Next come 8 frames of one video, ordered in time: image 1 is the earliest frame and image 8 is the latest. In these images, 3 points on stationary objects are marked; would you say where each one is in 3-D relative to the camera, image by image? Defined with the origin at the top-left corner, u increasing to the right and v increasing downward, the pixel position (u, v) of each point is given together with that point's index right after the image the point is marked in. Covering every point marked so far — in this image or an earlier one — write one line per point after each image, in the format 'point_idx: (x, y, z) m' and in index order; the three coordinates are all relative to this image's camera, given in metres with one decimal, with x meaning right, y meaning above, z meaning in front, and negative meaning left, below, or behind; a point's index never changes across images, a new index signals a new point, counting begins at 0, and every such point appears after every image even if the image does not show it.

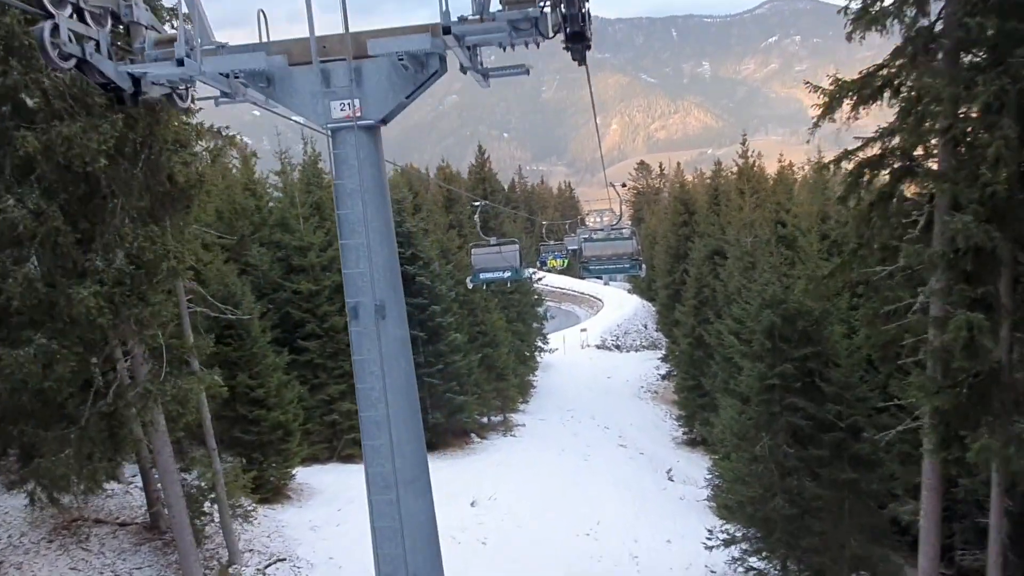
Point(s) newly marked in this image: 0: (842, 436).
0: (+4.7, -2.1, +11.4) m
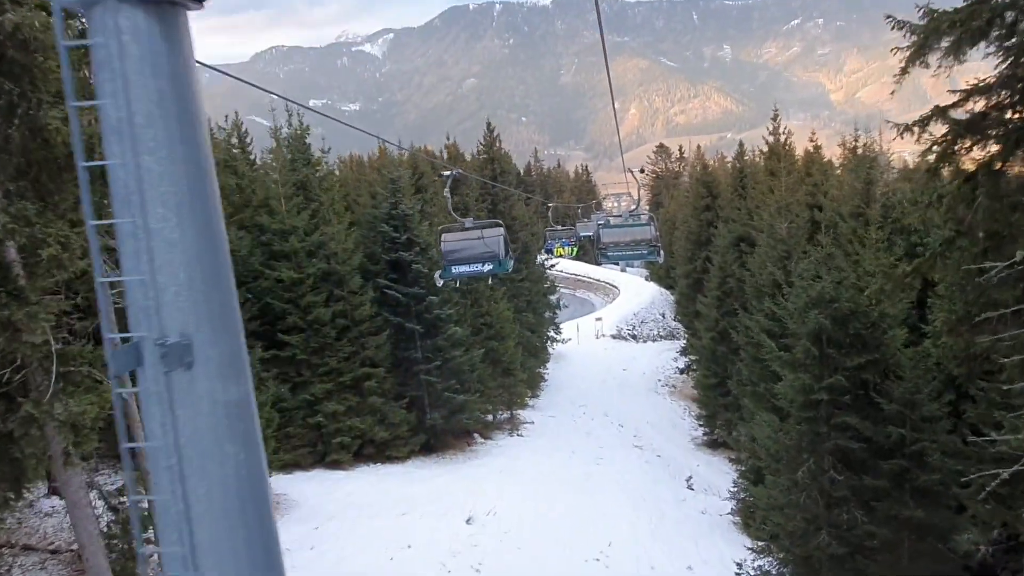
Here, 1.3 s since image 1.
0: (+4.6, -2.1, +9.5) m
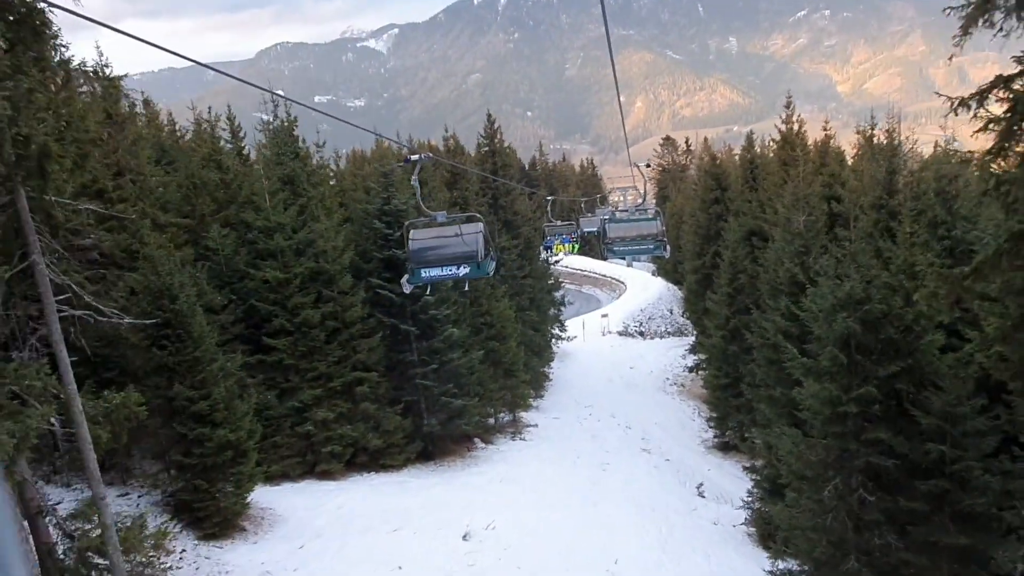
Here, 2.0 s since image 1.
0: (+4.5, -2.1, +8.5) m
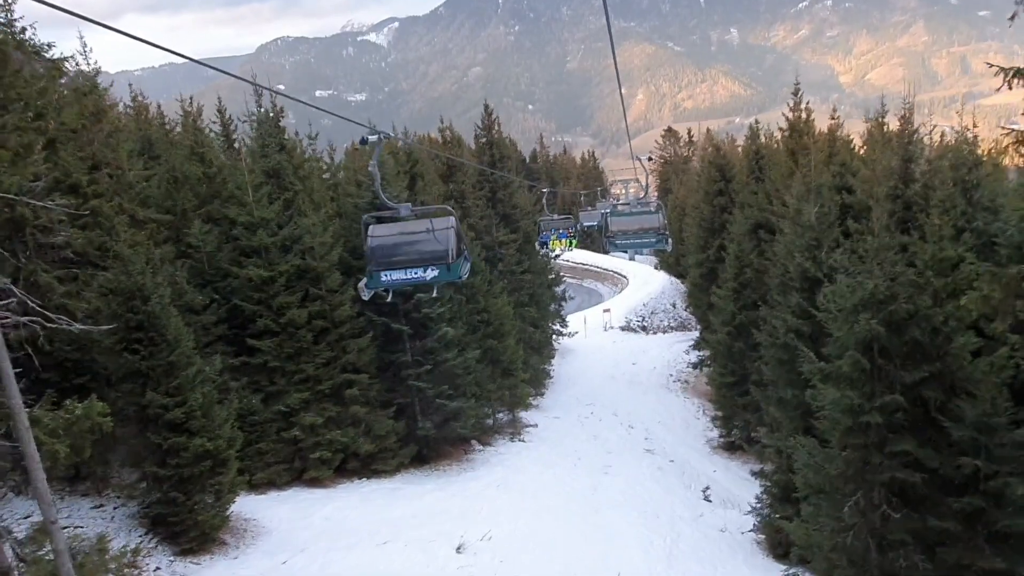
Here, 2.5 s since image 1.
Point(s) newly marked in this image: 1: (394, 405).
0: (+4.4, -2.0, +7.8) m
1: (-2.5, -2.4, +17.1) m
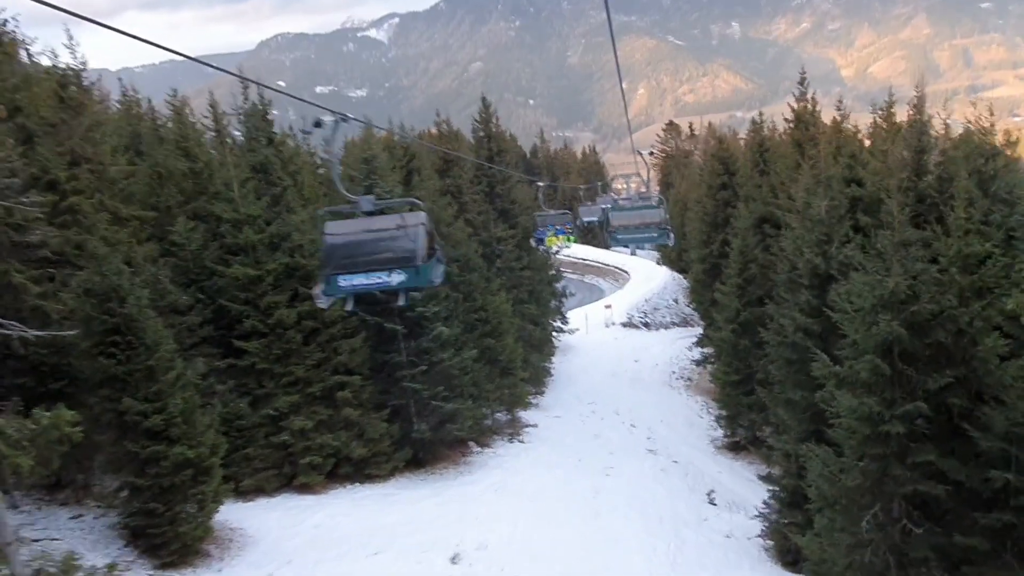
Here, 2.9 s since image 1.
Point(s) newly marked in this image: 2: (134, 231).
0: (+4.4, -2.0, +7.2) m
1: (-2.5, -2.4, +16.5) m
2: (-6.7, +1.0, +14.5) m
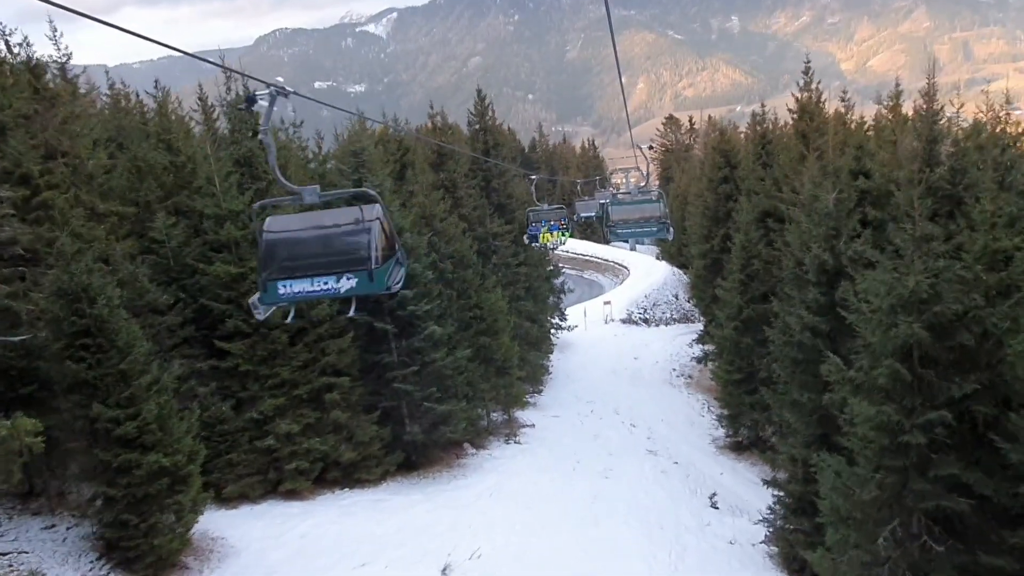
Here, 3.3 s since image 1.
0: (+4.3, -2.0, +6.6) m
1: (-2.6, -2.4, +15.9) m
2: (-6.8, +1.0, +13.9) m
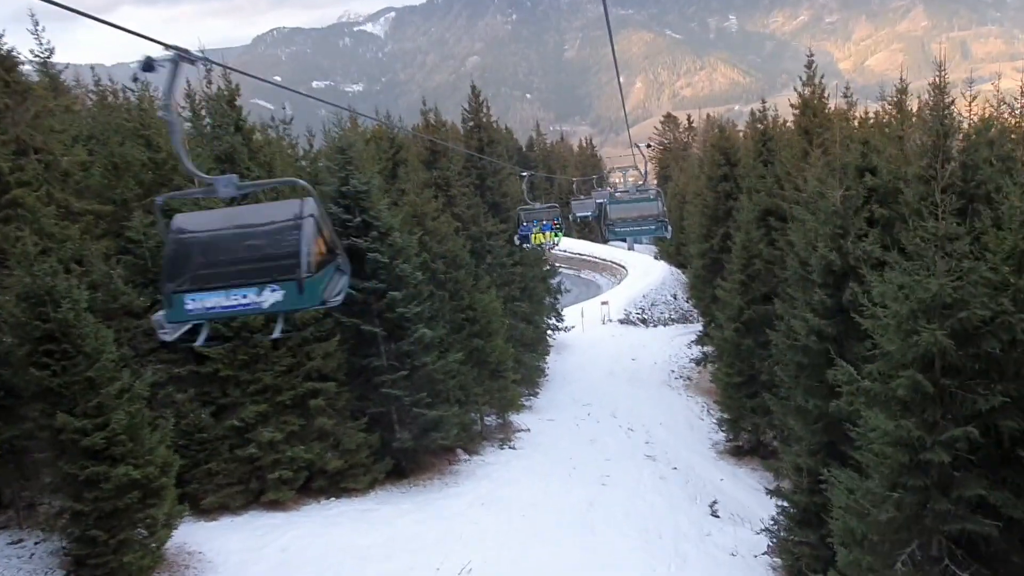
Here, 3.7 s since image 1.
0: (+4.2, -2.0, +6.1) m
1: (-2.7, -2.4, +15.4) m
2: (-6.9, +1.0, +13.3) m
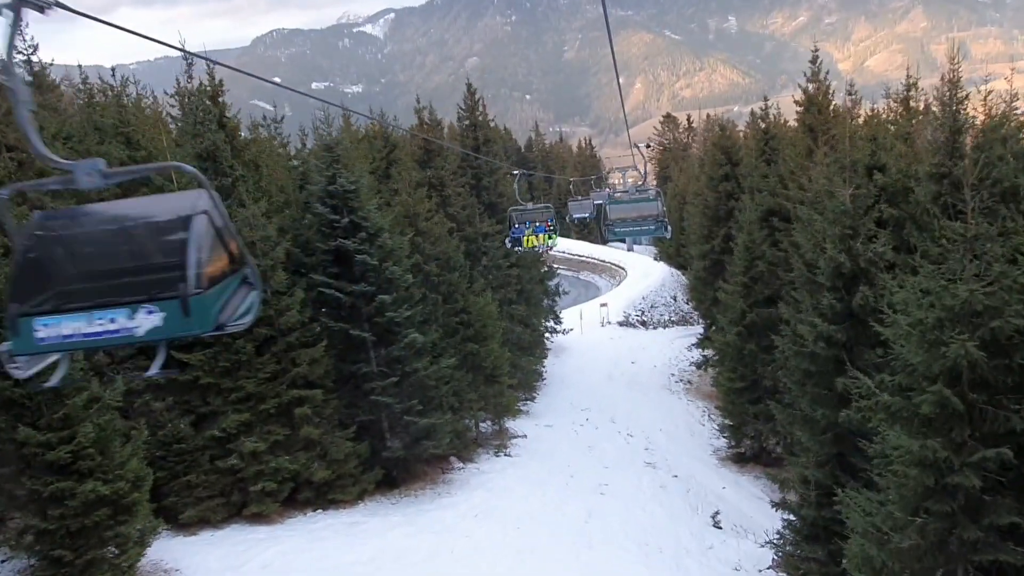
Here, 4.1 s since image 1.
0: (+4.1, -2.1, +5.5) m
1: (-2.8, -2.4, +14.8) m
2: (-7.0, +0.9, +12.7) m
